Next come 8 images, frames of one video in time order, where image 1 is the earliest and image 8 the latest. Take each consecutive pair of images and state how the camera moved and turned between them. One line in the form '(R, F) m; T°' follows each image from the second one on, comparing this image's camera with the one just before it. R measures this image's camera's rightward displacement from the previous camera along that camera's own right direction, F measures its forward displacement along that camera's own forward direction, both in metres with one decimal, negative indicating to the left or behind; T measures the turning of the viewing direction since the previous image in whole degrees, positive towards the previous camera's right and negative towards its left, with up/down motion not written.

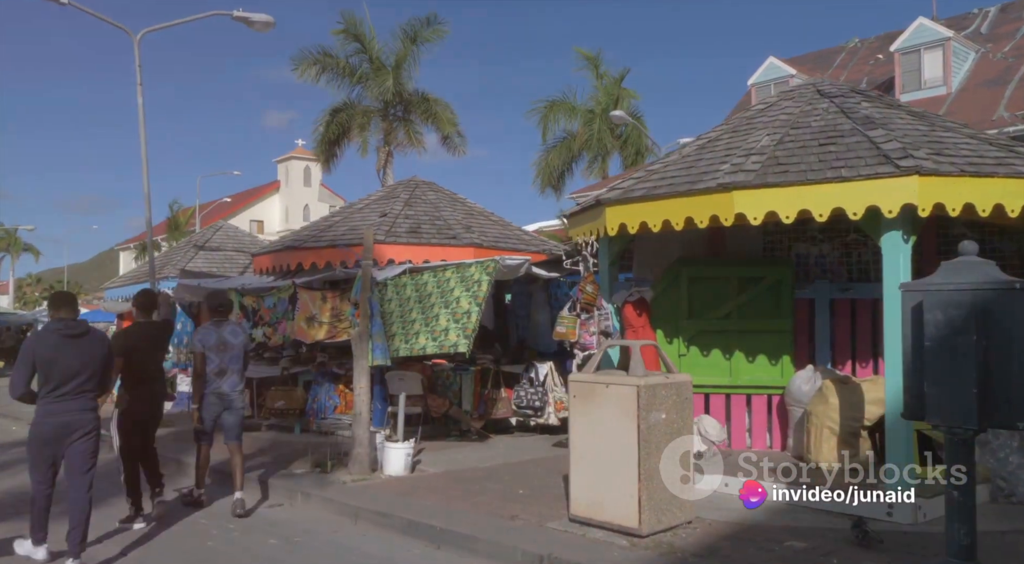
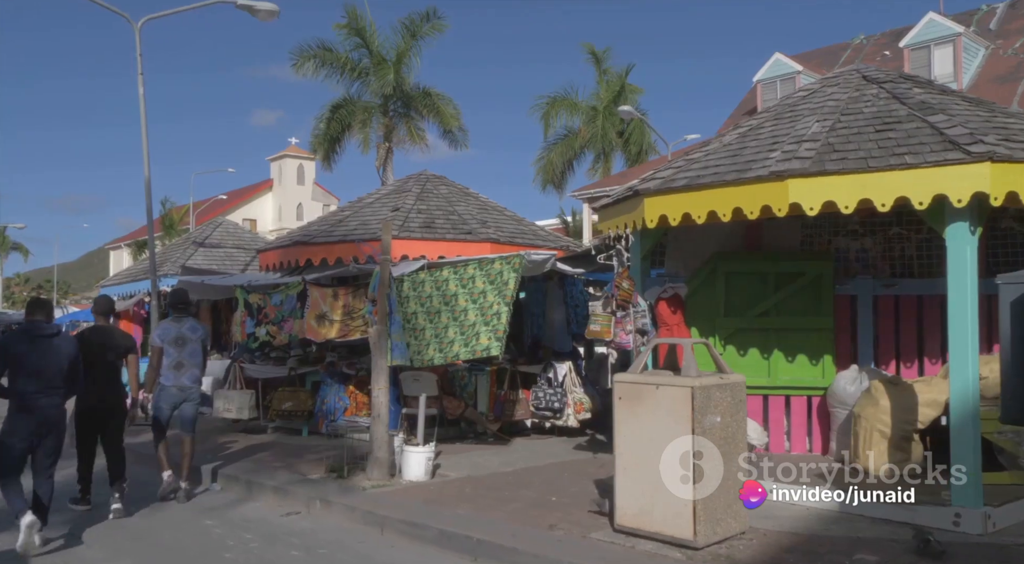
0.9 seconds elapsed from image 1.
(-0.4, +0.4) m; +1°
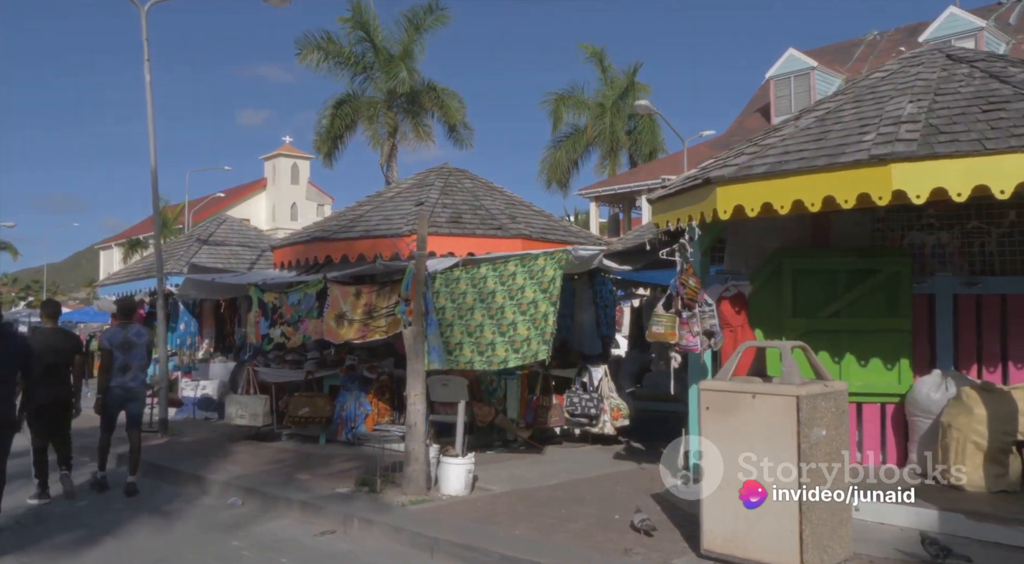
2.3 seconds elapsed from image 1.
(-0.6, +0.7) m; +1°
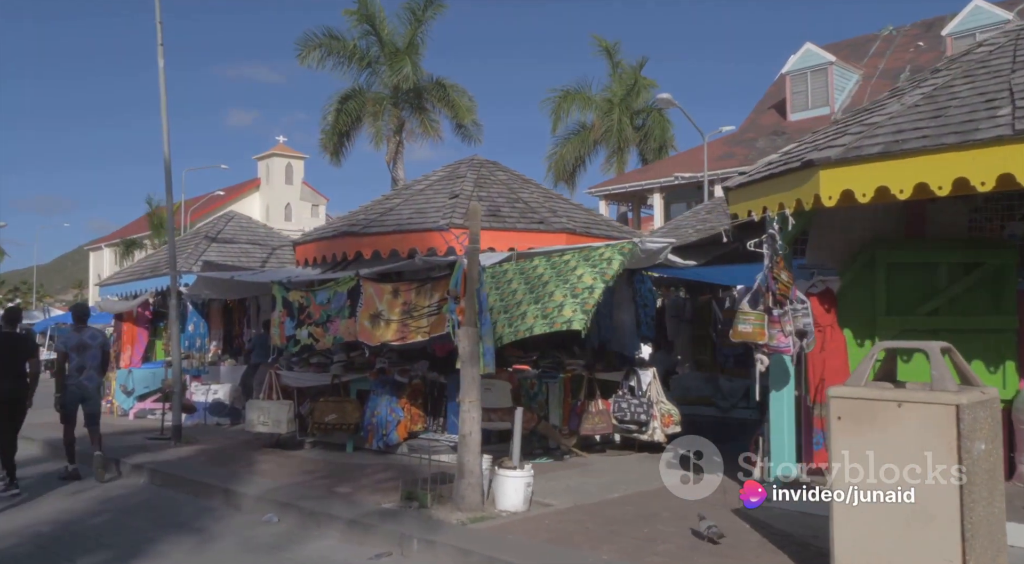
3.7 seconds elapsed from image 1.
(-0.7, +0.7) m; +1°
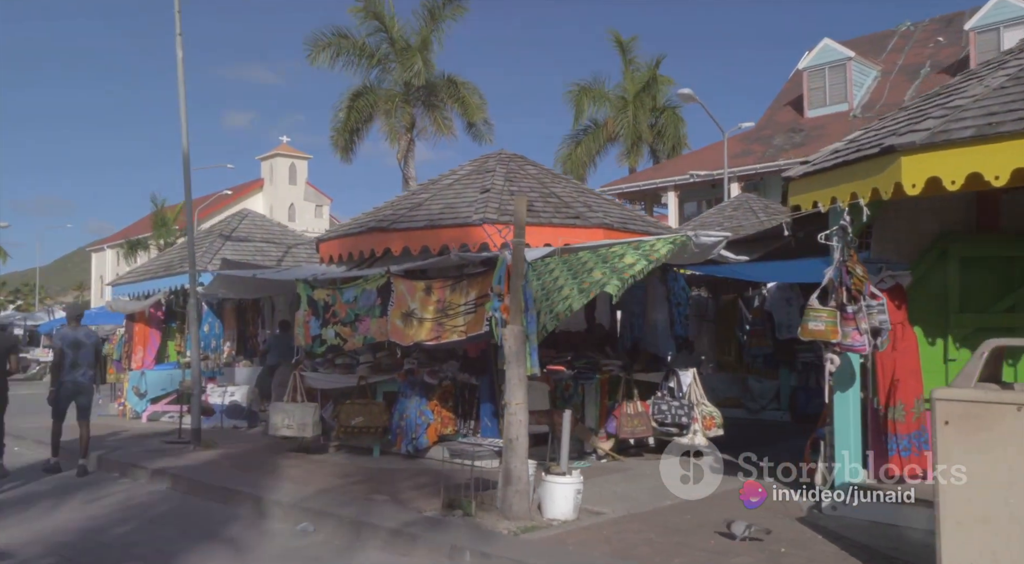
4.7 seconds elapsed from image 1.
(-0.4, +0.4) m; 0°
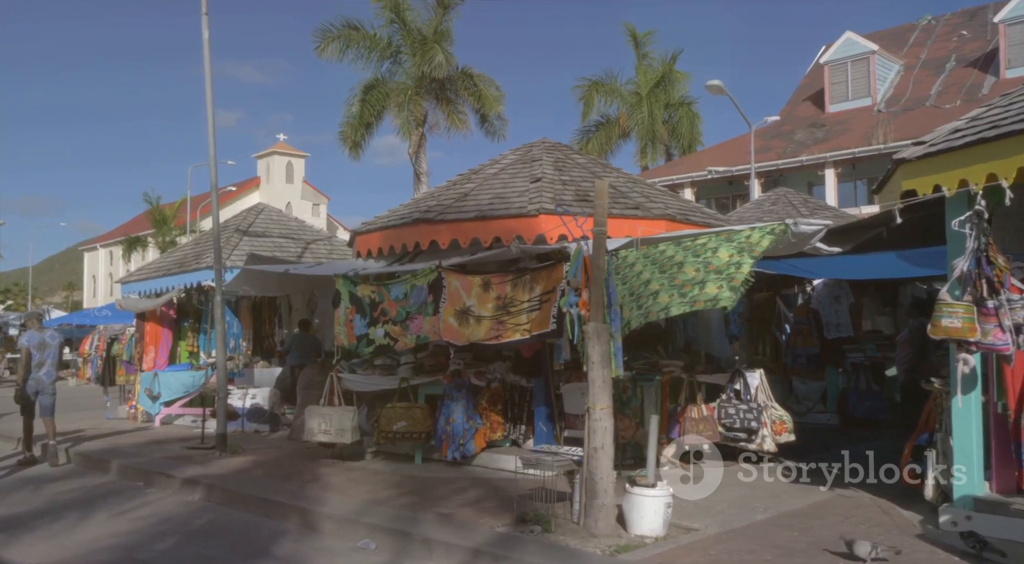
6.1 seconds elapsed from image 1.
(-0.7, +0.7) m; +1°
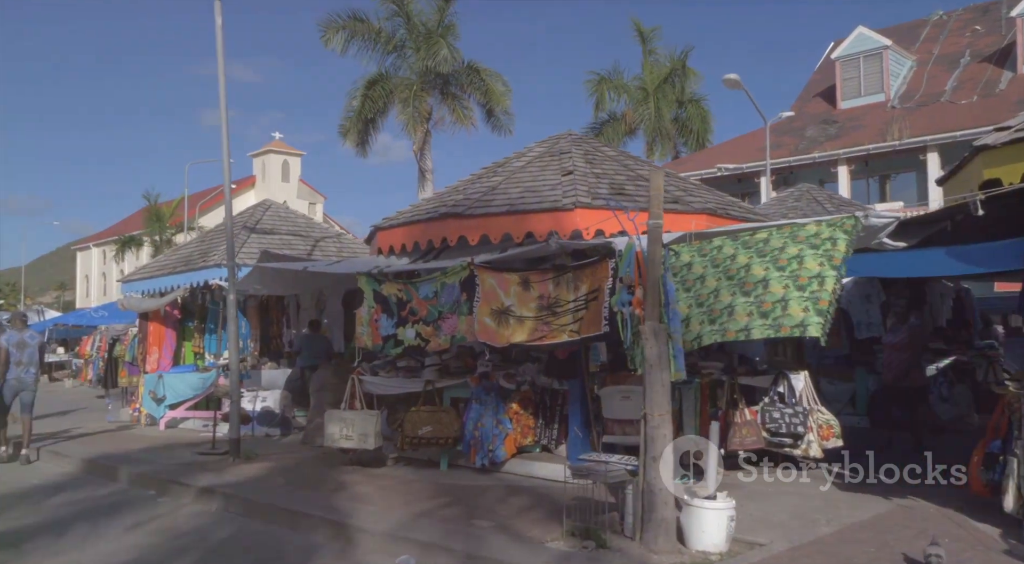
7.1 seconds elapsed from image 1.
(-0.4, +0.5) m; 0°
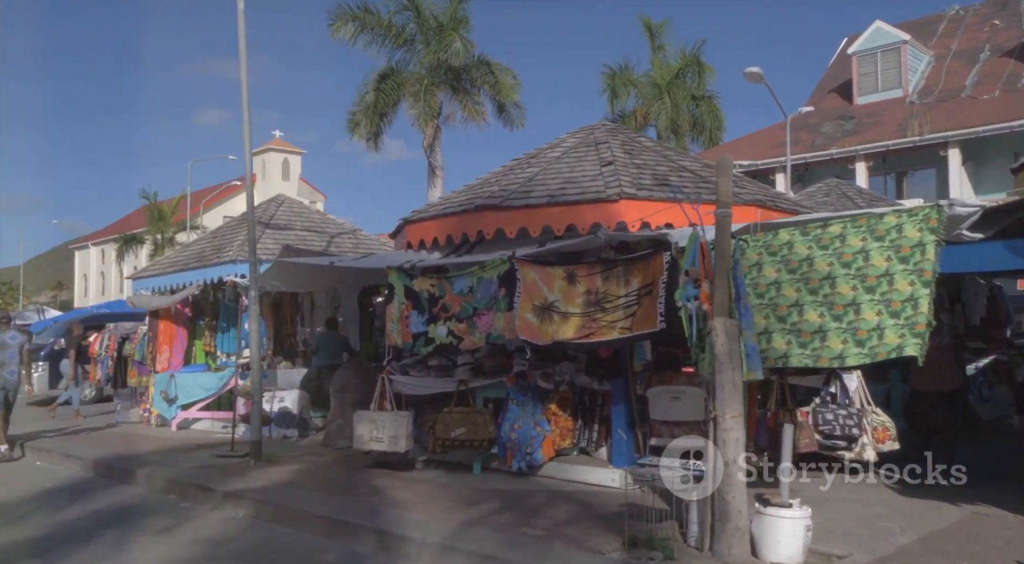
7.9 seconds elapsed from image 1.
(-0.4, +0.4) m; 0°
